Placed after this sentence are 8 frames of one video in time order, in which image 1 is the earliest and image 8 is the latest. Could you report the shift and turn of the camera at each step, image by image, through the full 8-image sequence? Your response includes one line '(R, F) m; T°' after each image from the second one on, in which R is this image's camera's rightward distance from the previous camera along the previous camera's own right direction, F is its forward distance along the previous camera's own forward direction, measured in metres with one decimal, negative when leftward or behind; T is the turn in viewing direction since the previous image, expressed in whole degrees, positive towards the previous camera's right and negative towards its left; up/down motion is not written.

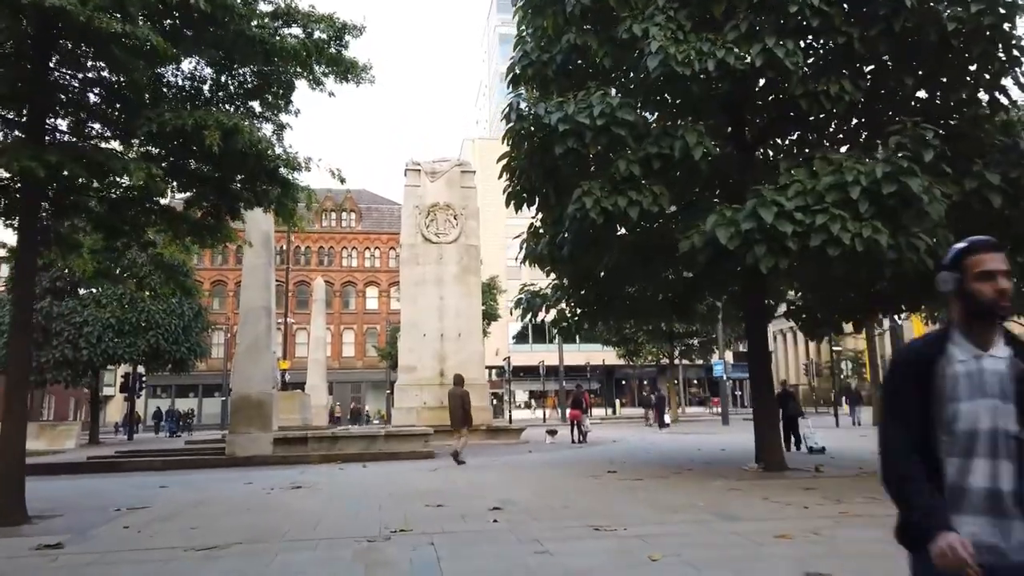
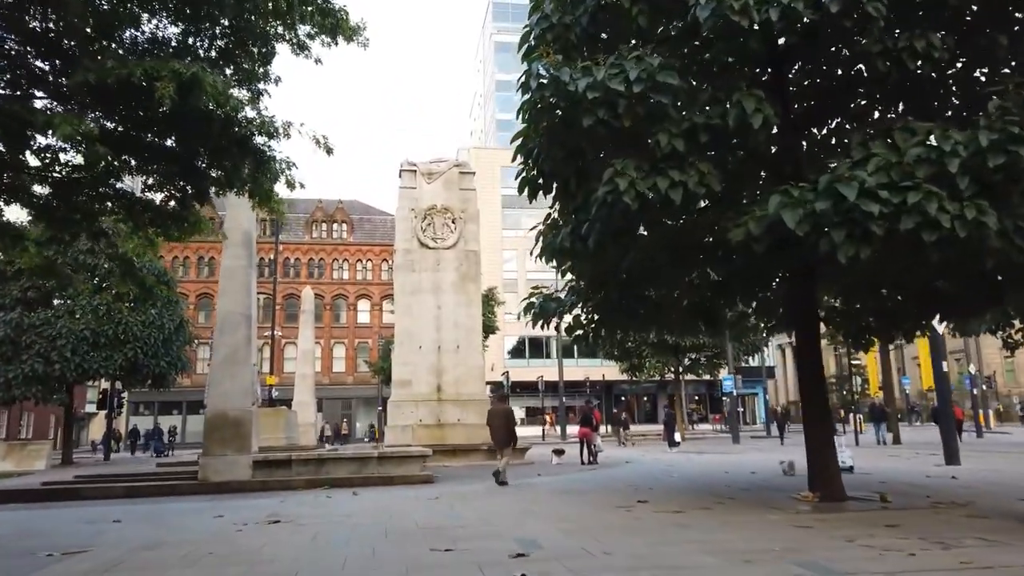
(-0.3, +1.6) m; +1°
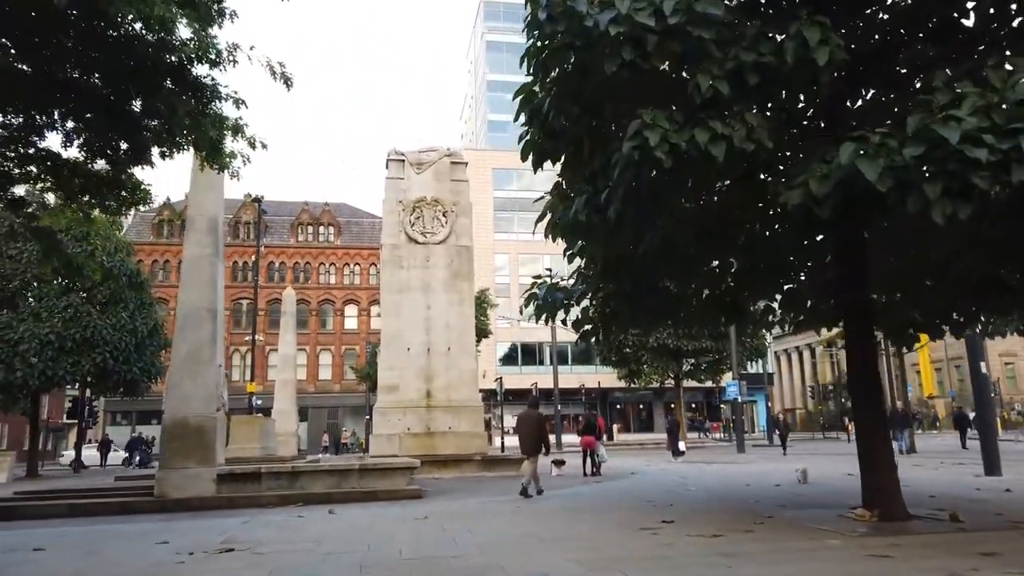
(-0.1, +1.5) m; +1°
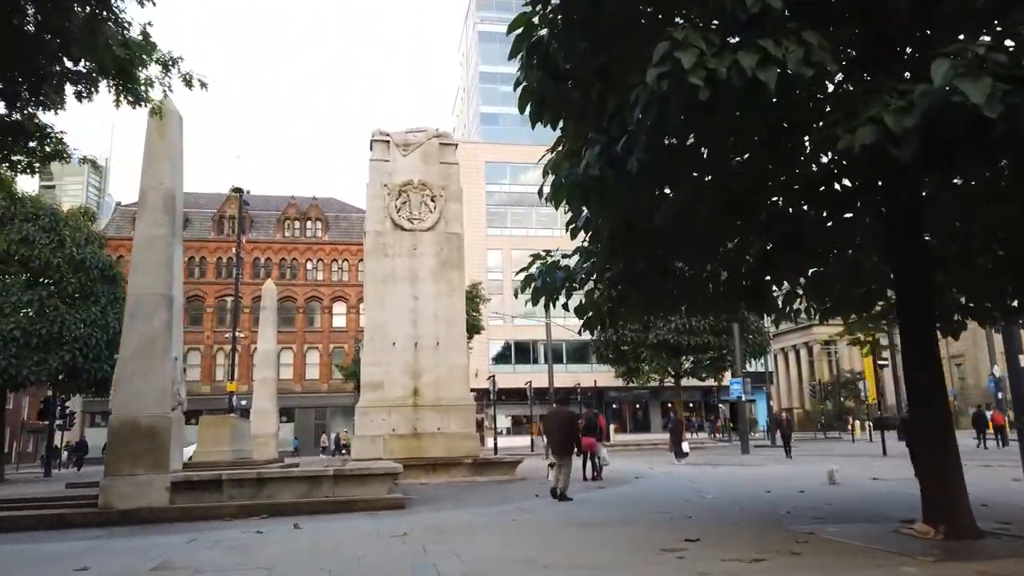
(0.0, +1.4) m; +1°
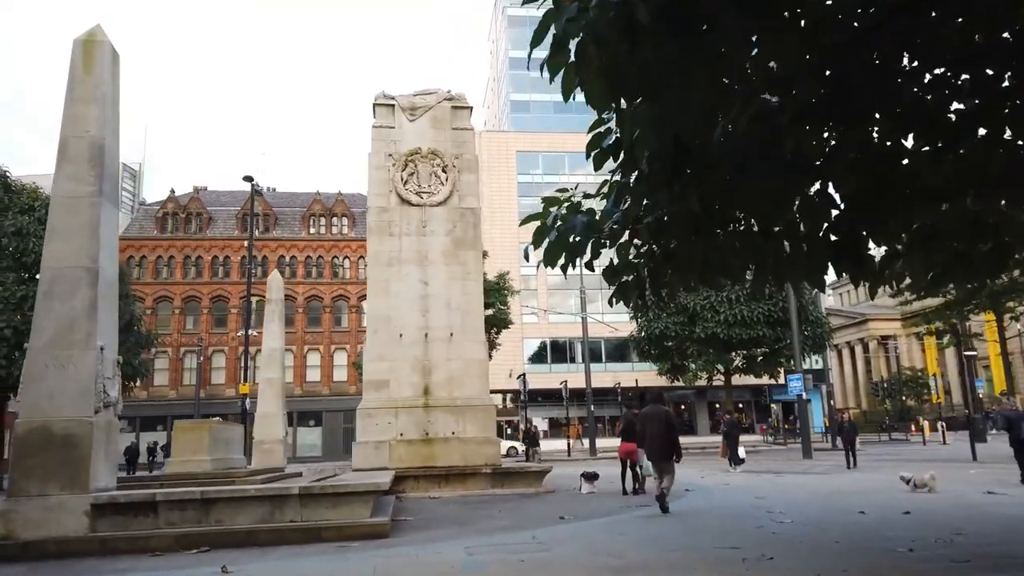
(+0.3, +2.5) m; -3°
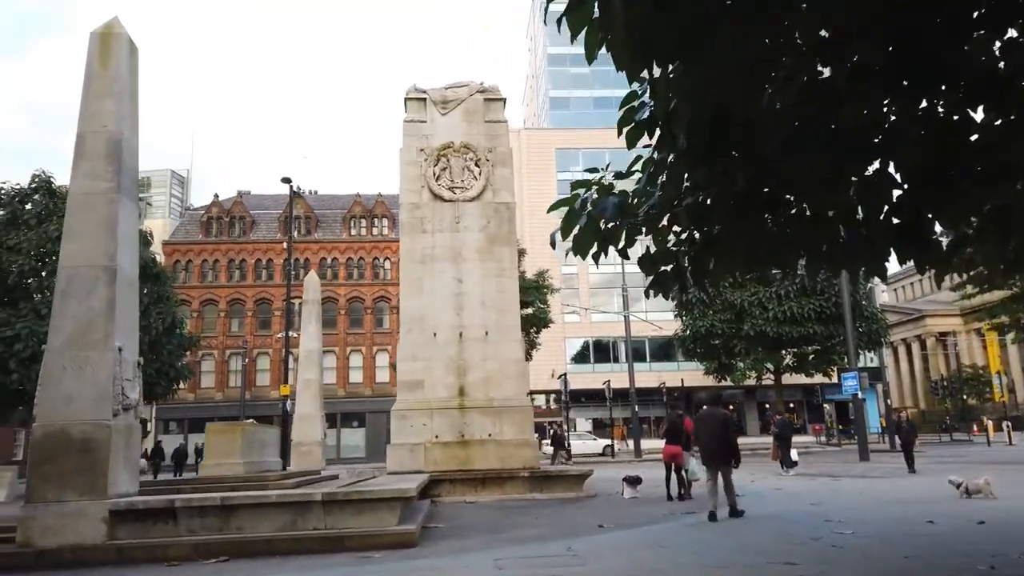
(+0.1, +0.6) m; -3°
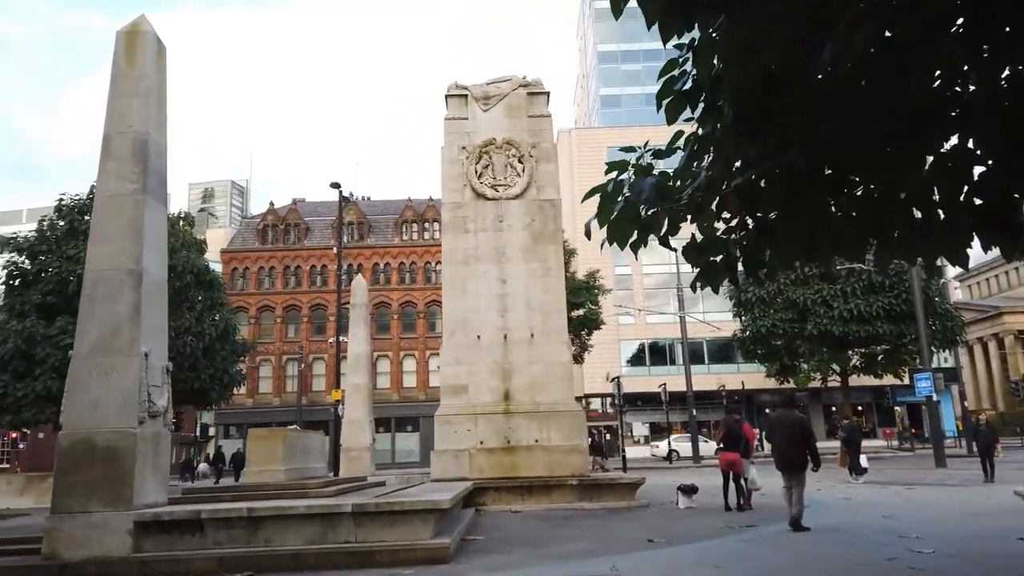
(+0.2, +0.6) m; -4°
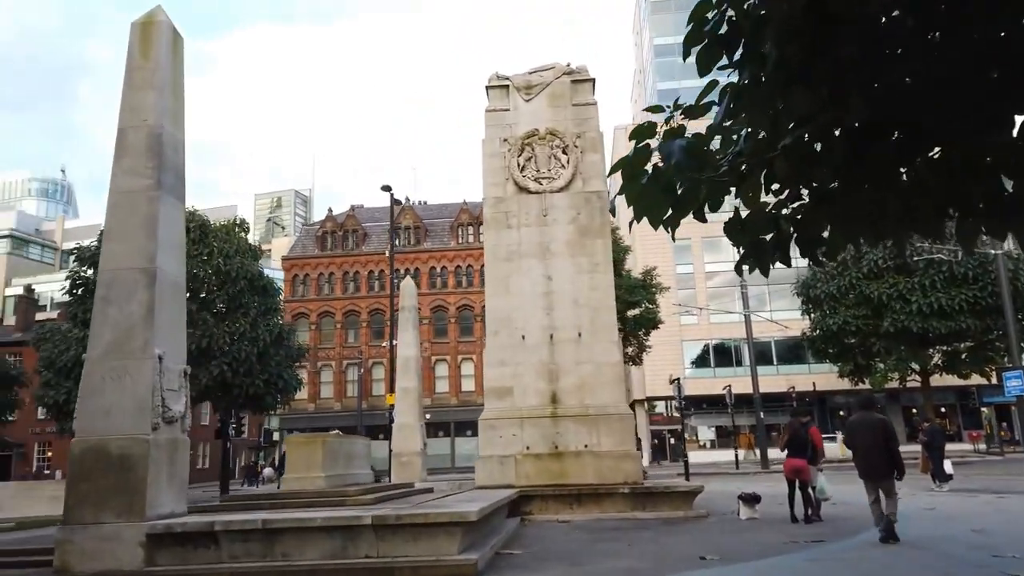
(+0.3, +0.7) m; -5°
